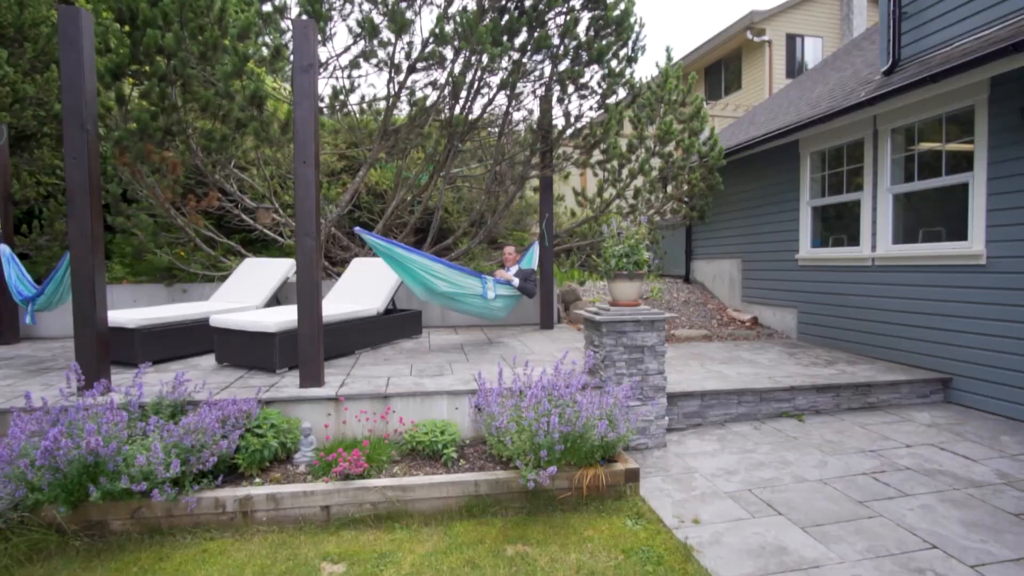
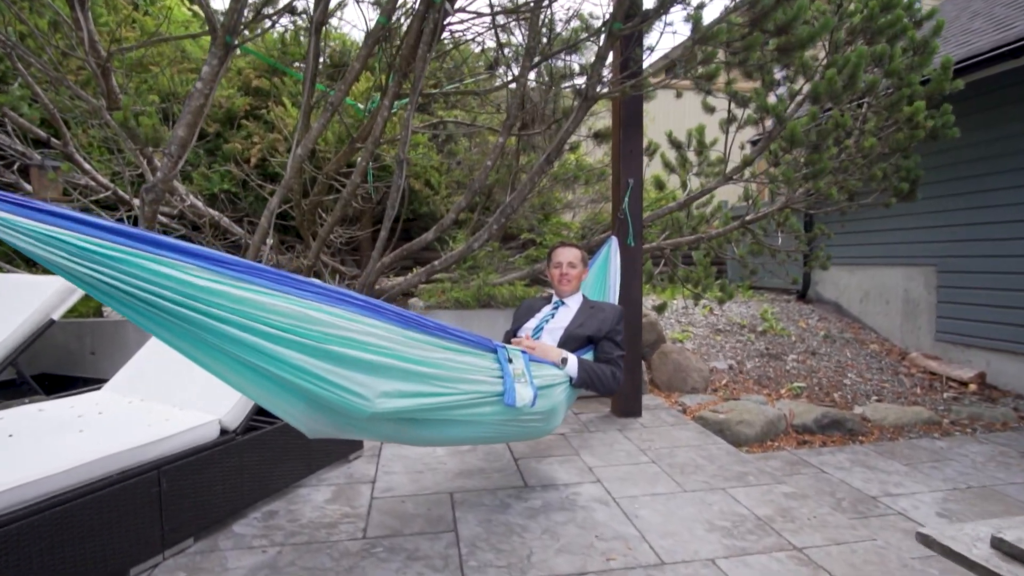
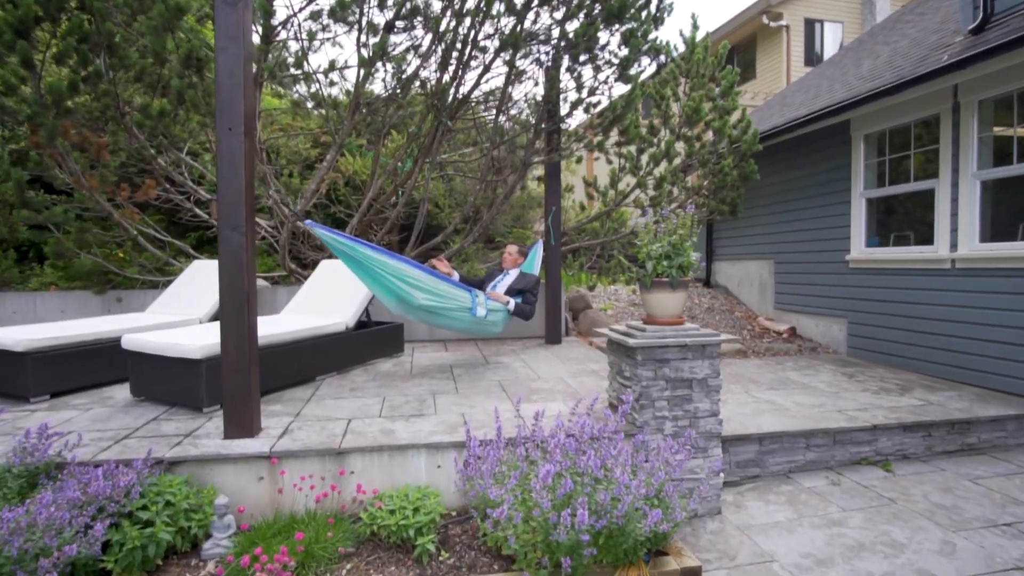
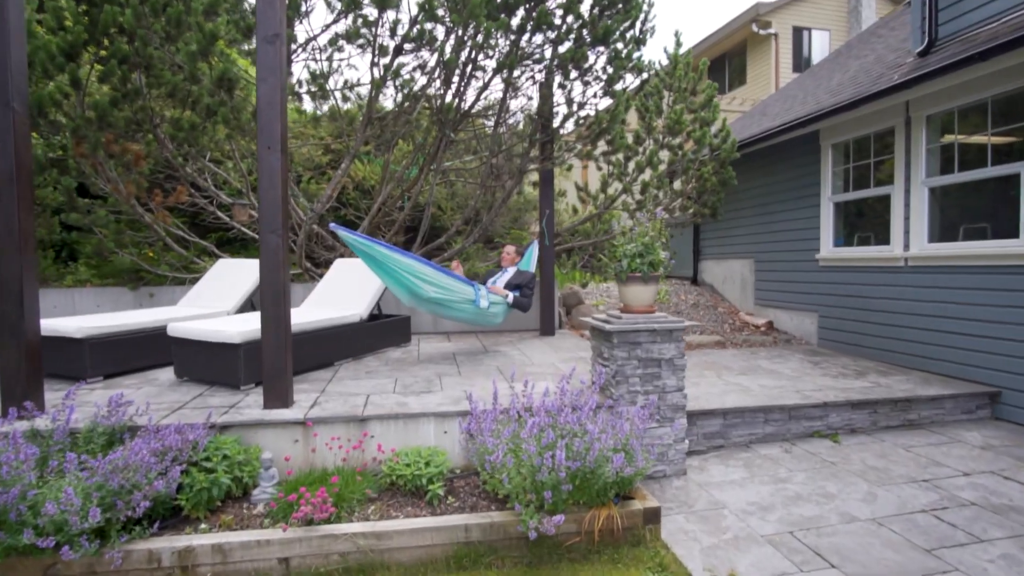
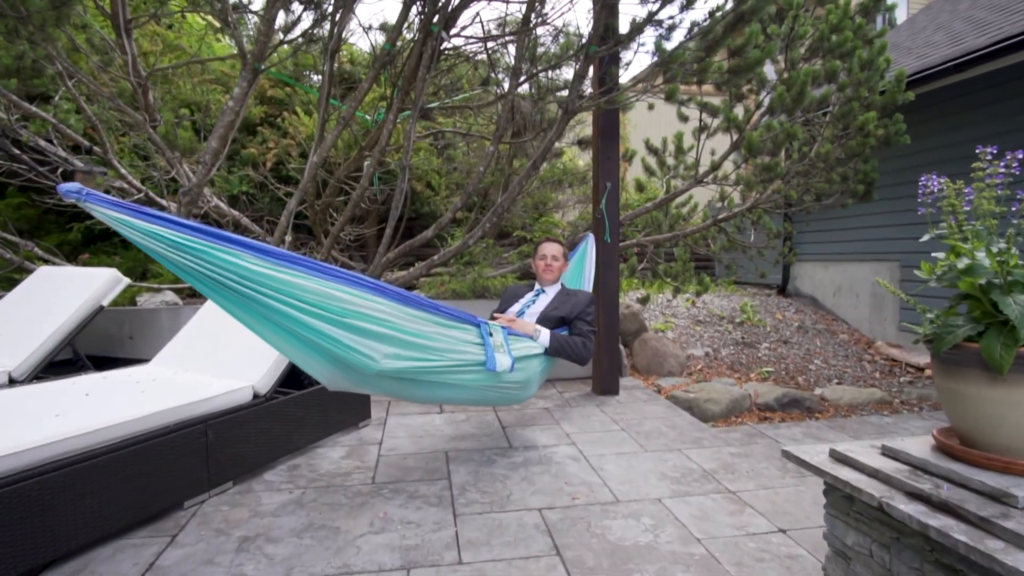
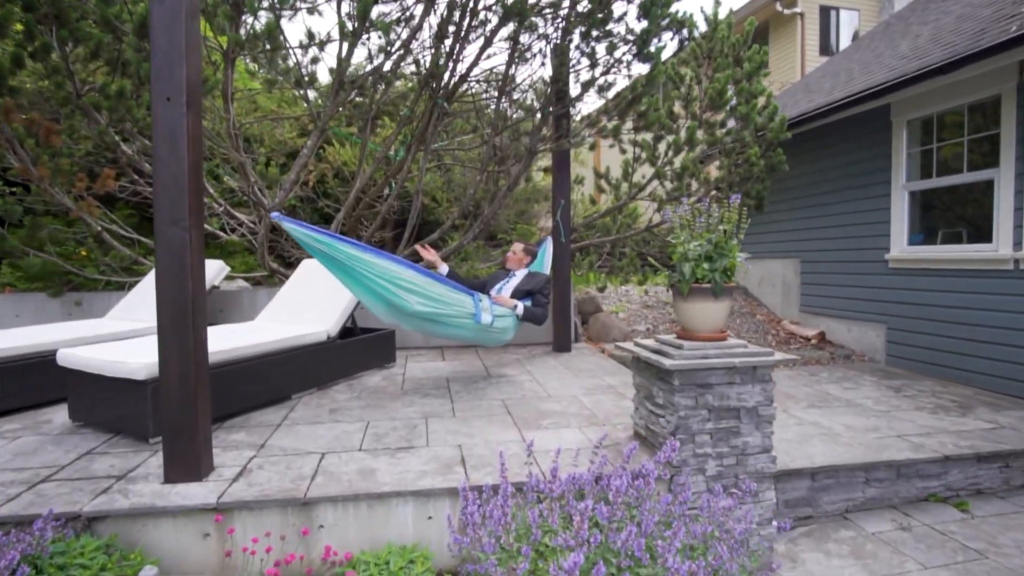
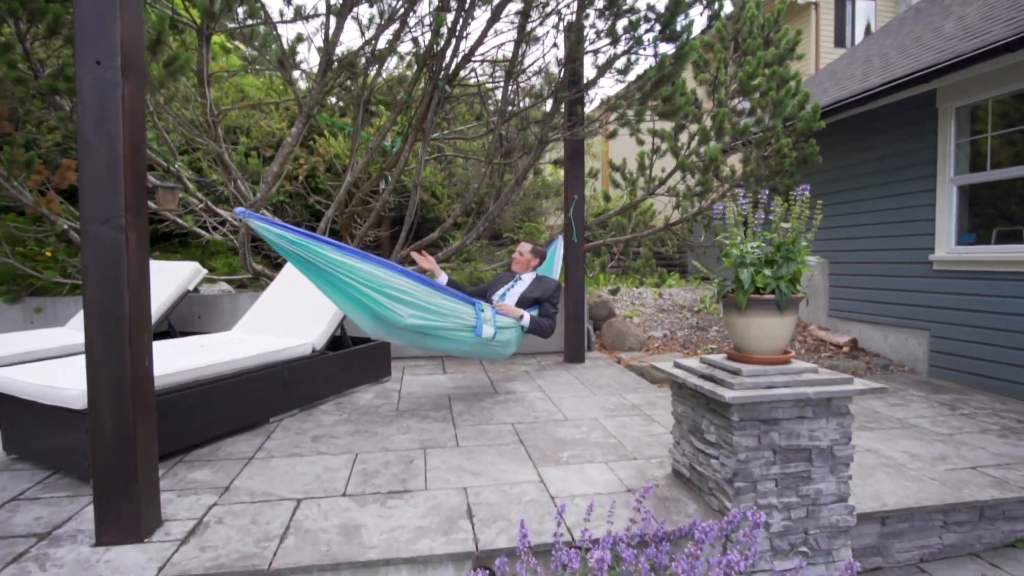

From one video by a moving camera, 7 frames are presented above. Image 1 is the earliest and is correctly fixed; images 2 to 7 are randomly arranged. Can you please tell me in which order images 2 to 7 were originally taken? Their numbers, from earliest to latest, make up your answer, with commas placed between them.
4, 3, 6, 7, 5, 2
